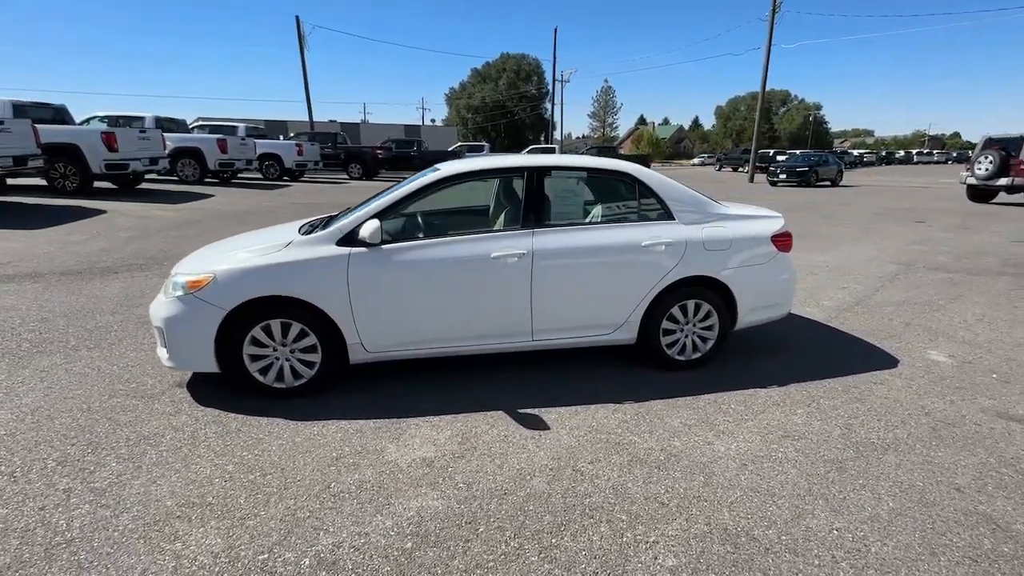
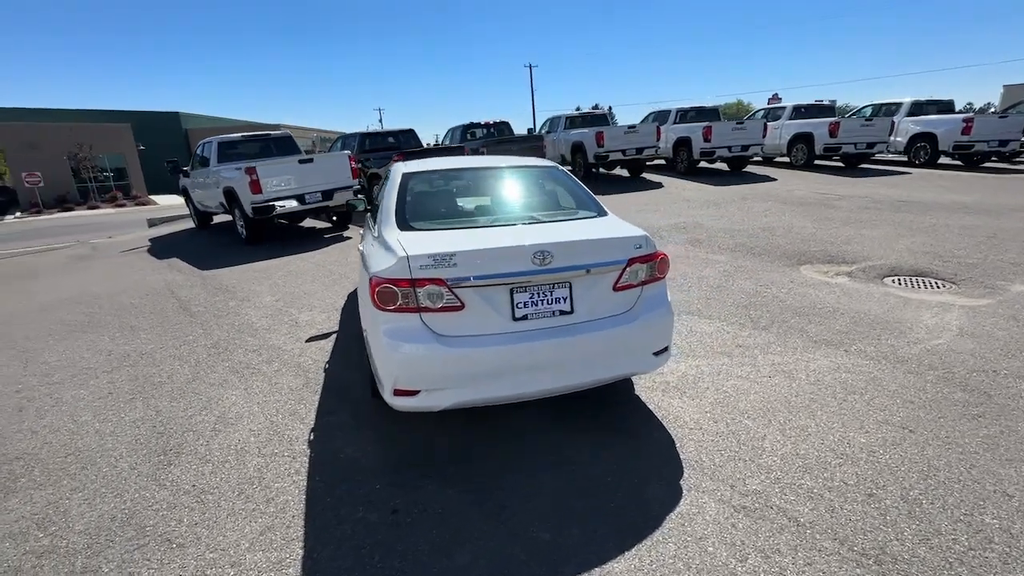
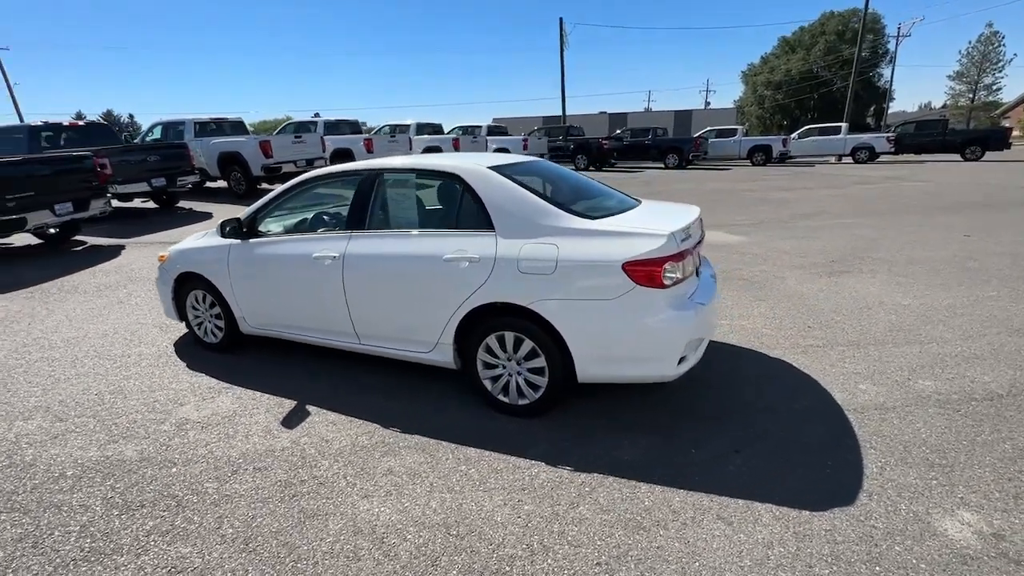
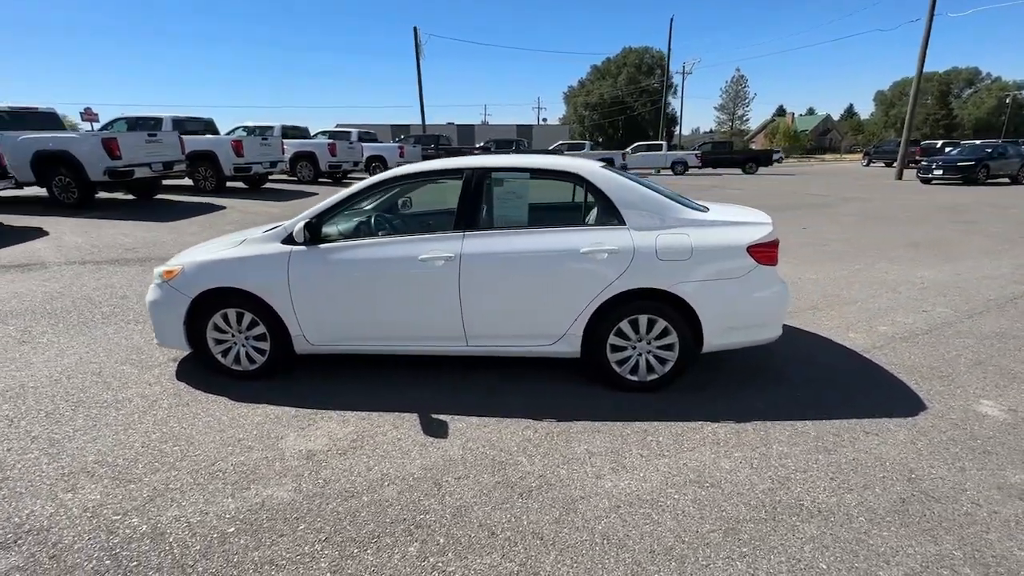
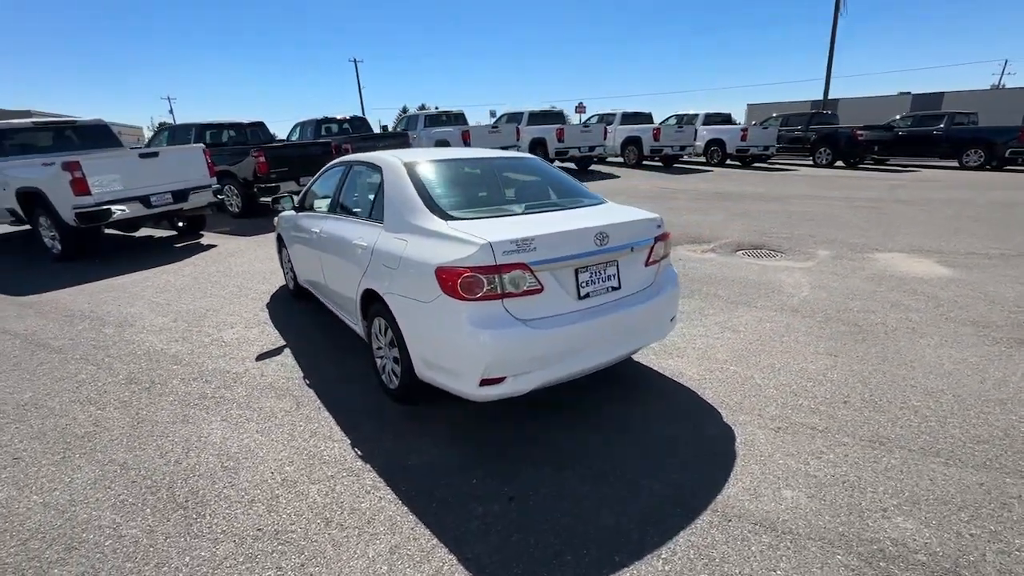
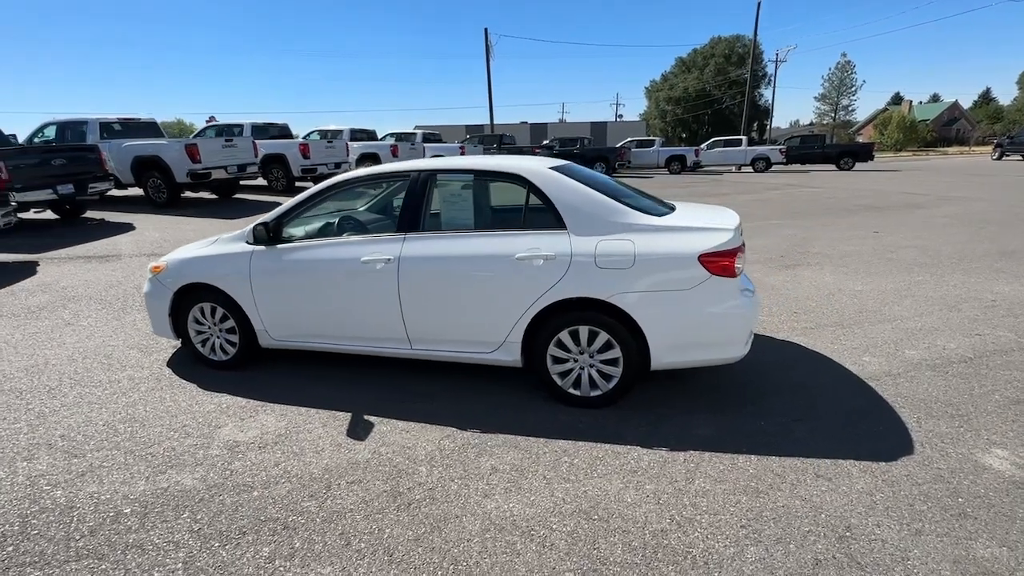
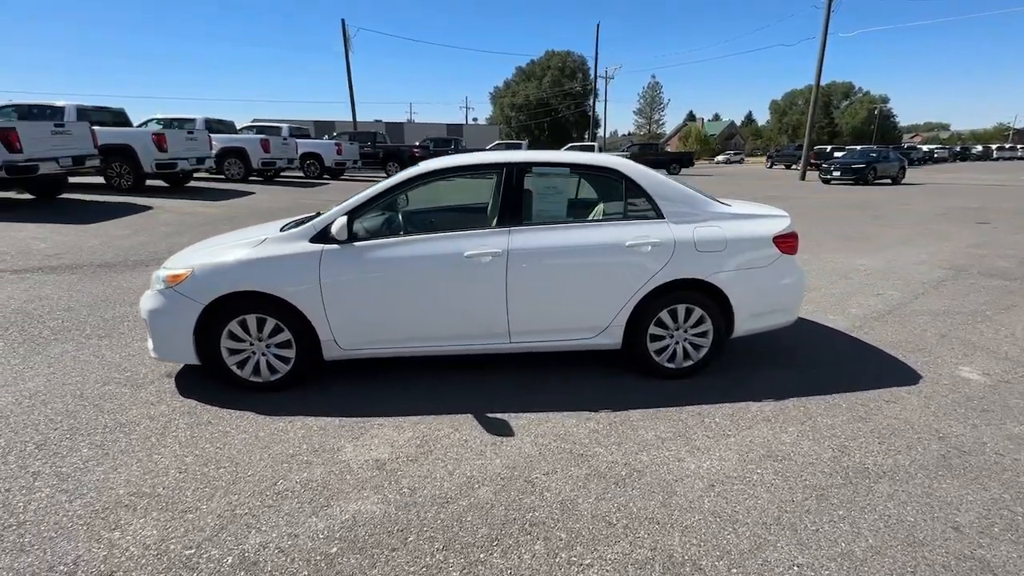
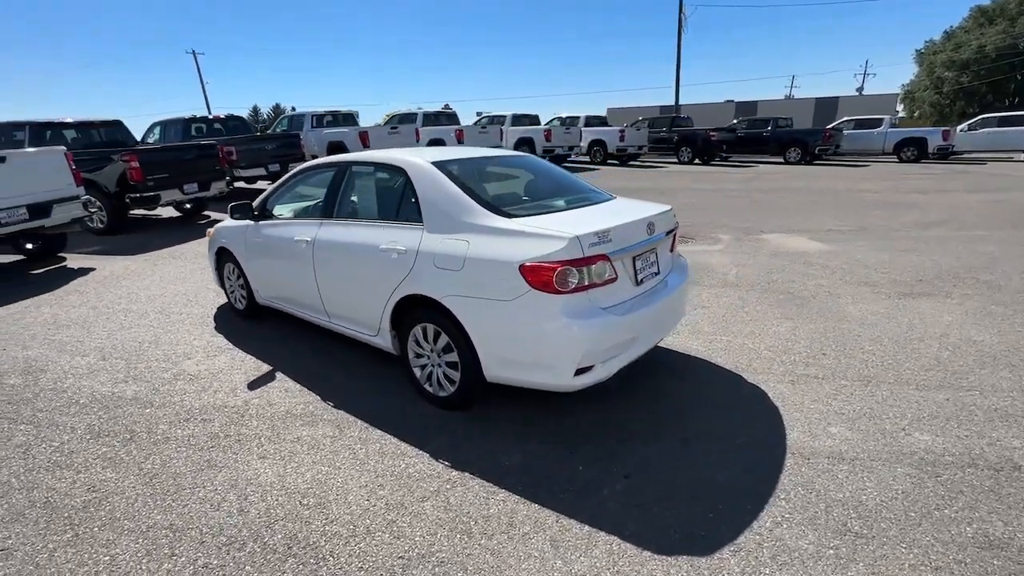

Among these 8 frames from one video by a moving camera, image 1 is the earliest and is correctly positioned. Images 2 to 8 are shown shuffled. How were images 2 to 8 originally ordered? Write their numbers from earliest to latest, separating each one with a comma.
7, 4, 6, 3, 8, 5, 2
